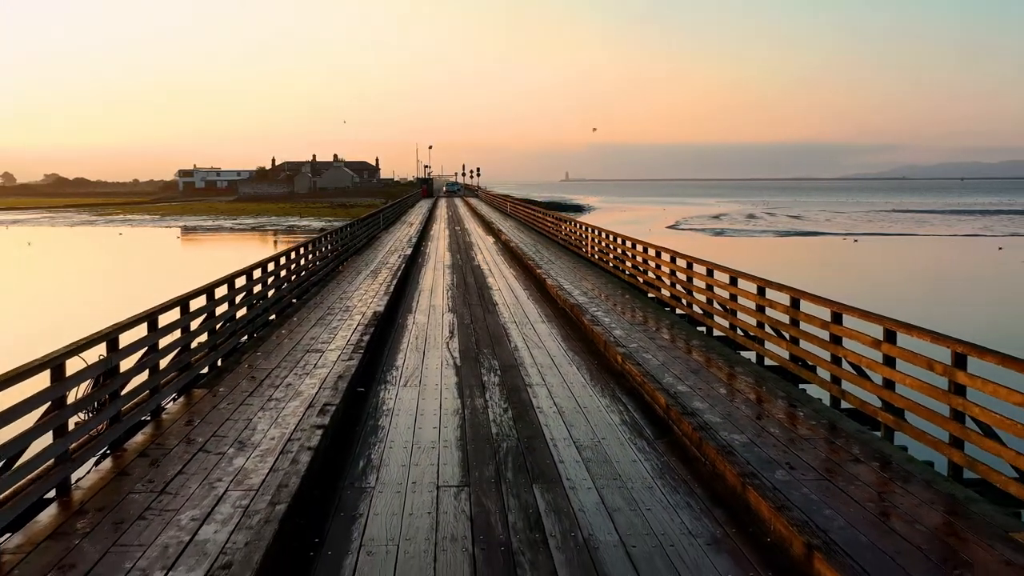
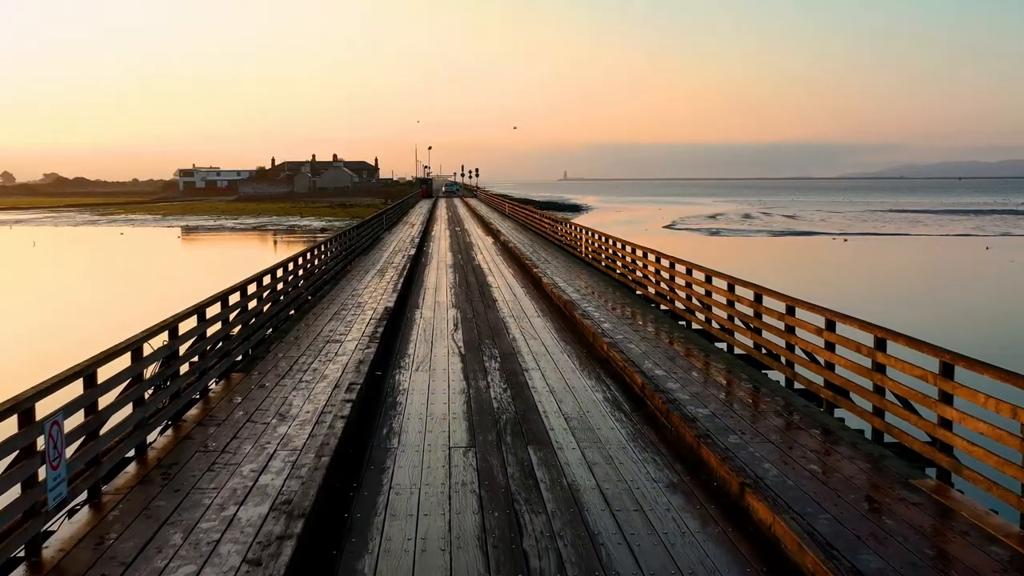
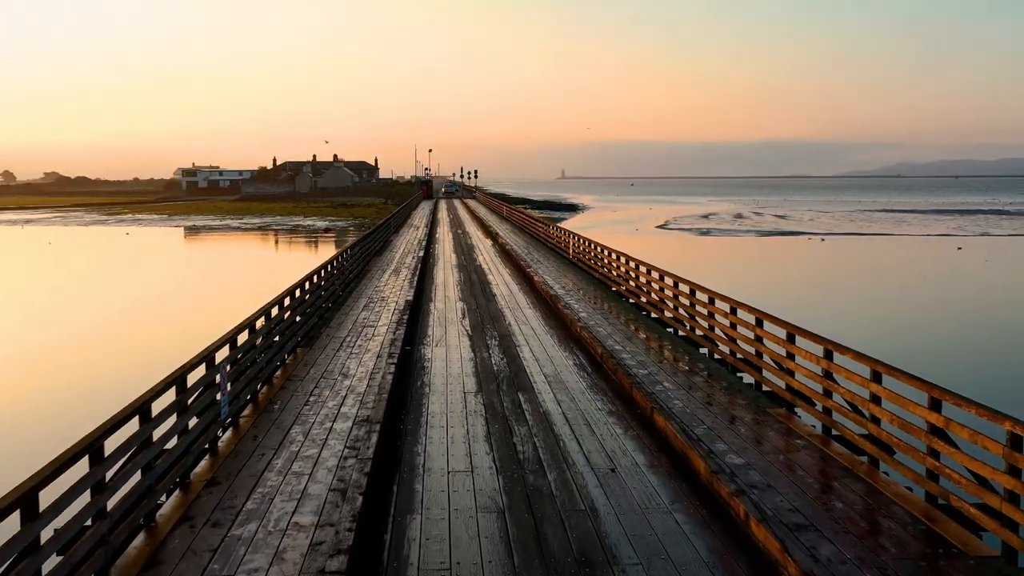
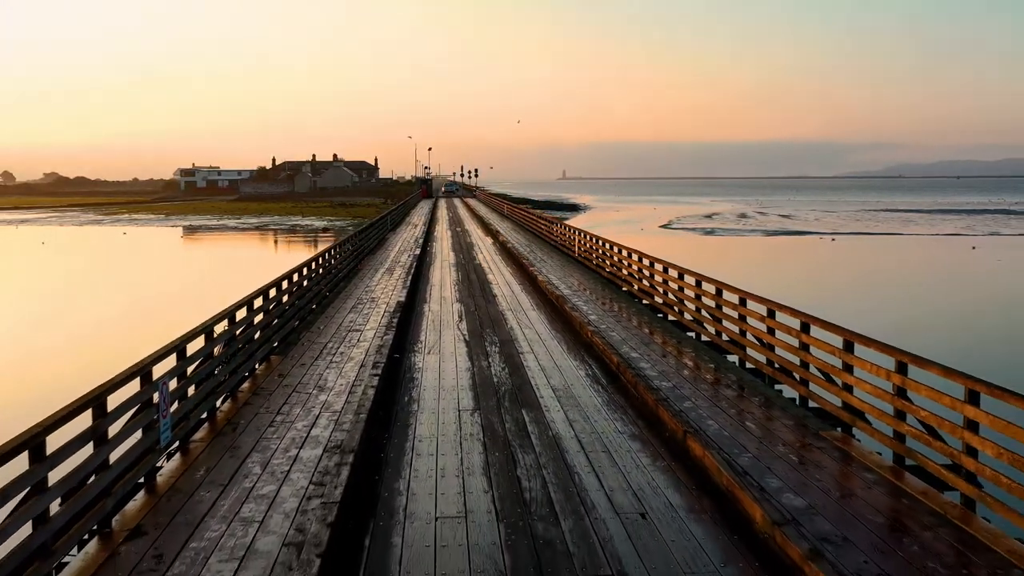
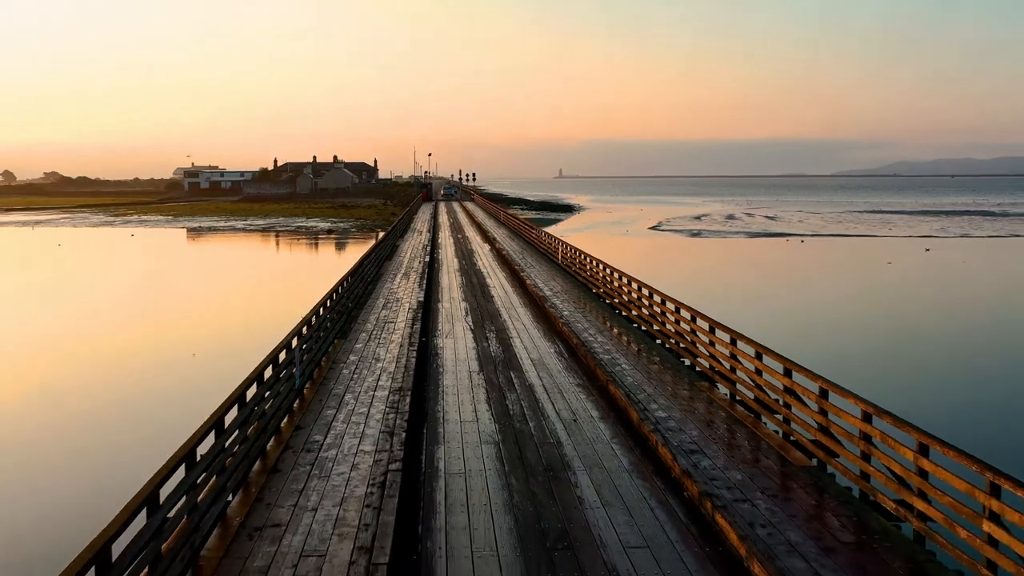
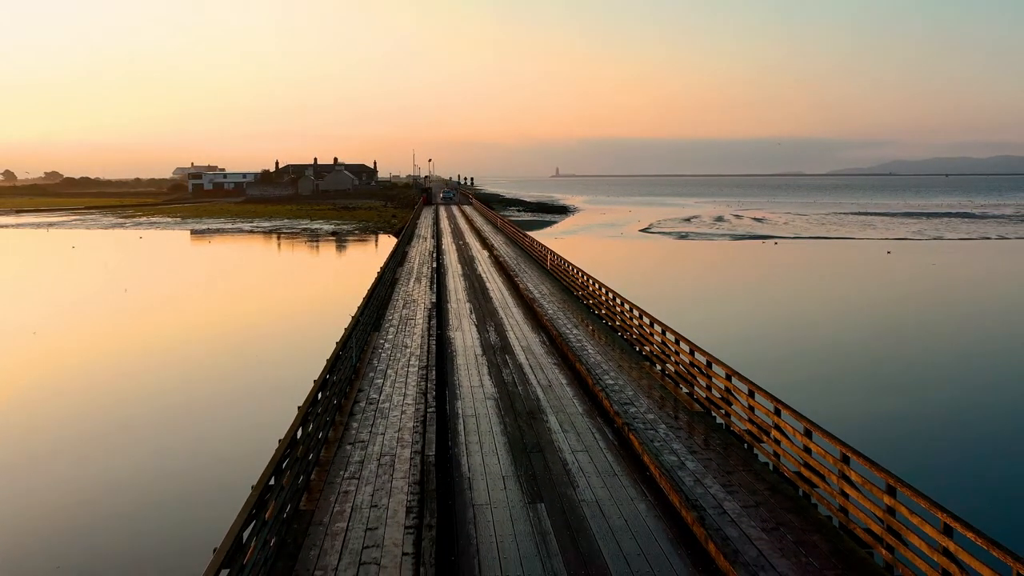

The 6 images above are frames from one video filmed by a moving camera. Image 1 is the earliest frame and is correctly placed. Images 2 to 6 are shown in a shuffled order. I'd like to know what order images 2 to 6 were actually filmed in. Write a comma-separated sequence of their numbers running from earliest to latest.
2, 4, 3, 5, 6
